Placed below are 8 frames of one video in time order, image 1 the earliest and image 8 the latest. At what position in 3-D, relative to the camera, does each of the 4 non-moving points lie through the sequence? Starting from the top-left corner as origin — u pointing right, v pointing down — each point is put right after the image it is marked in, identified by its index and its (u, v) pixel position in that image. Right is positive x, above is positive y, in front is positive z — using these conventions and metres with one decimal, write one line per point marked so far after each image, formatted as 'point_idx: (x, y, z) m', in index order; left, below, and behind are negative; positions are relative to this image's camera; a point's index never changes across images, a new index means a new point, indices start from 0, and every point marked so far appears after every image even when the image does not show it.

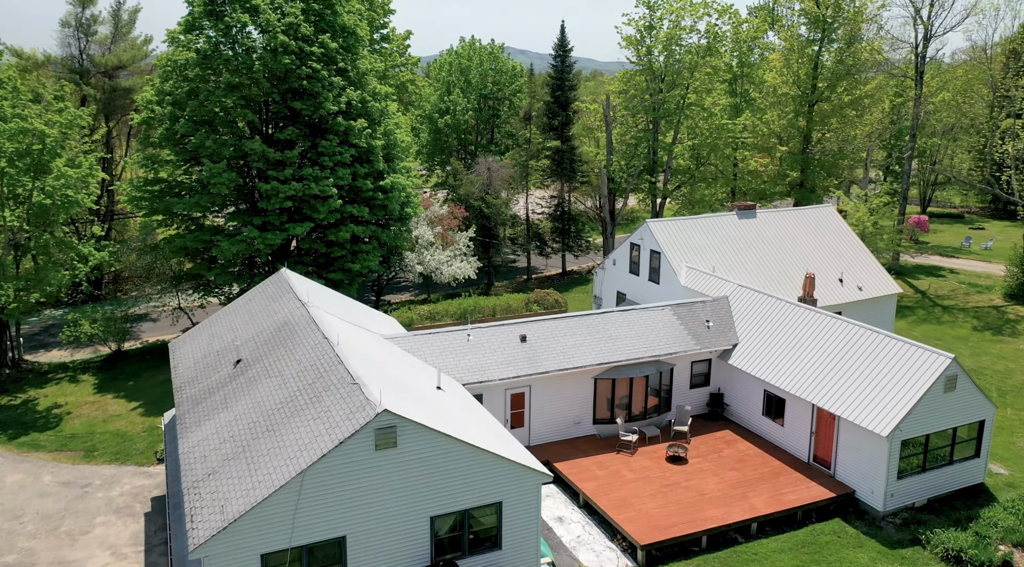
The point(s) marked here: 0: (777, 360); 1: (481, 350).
0: (+6.3, -1.8, +18.6) m
1: (-0.7, -1.6, +17.8) m
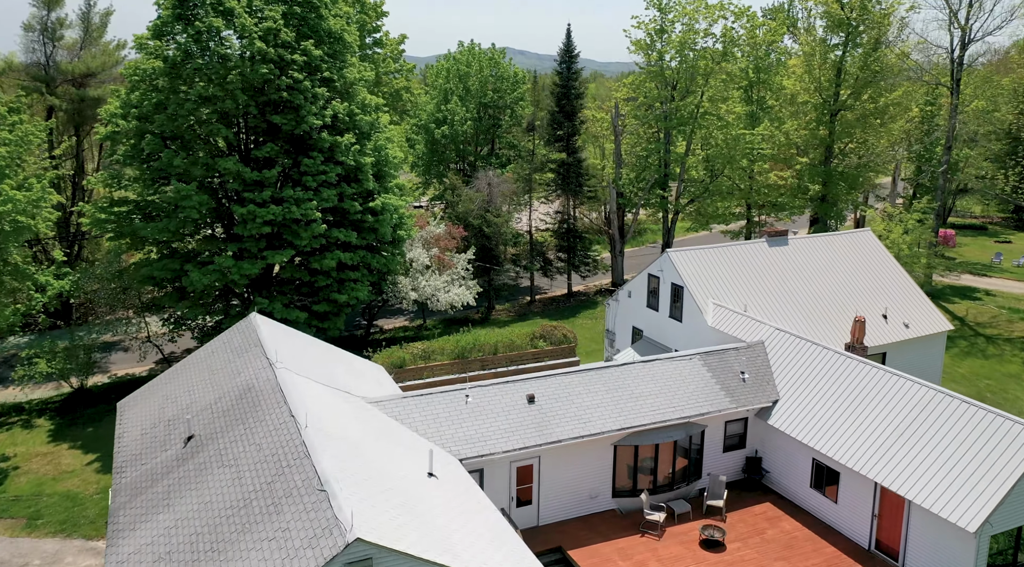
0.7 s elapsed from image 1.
0: (+6.4, -2.9, +15.9) m
1: (-0.6, -2.6, +15.1) m
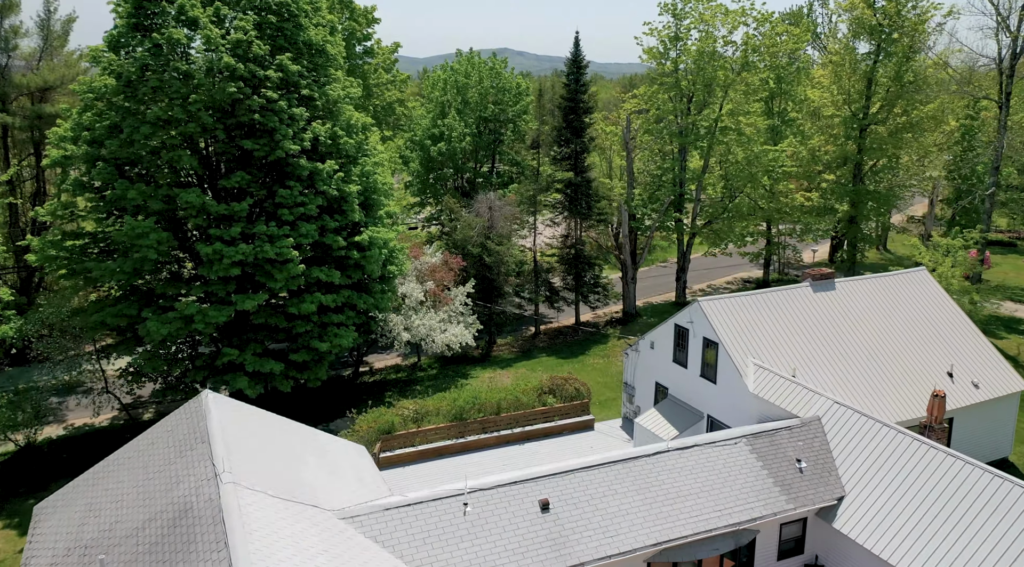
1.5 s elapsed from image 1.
0: (+6.6, -4.1, +12.9) m
1: (-0.4, -3.9, +12.1) m
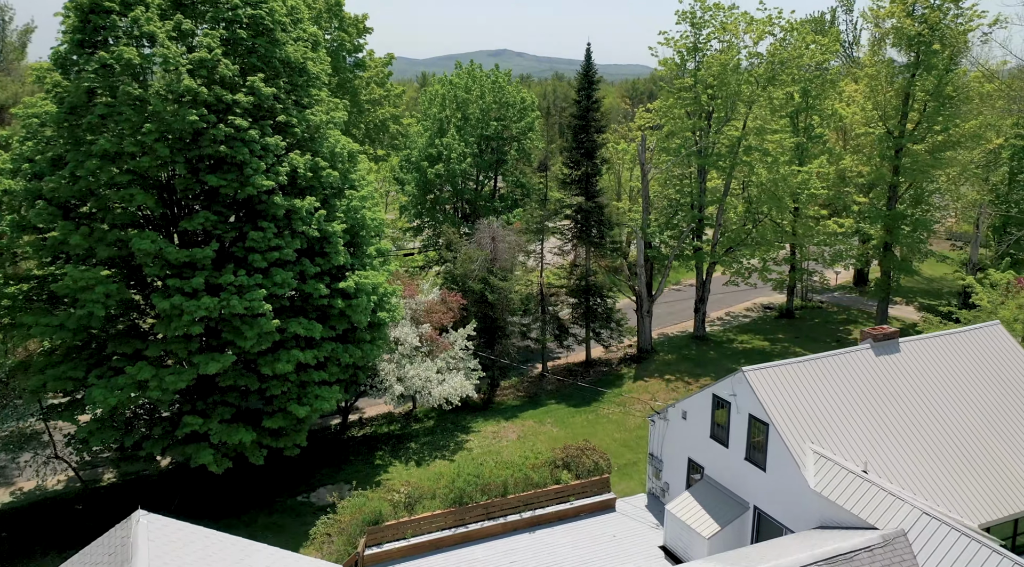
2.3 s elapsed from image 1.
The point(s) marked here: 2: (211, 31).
0: (+6.8, -5.5, +9.9) m
1: (-0.2, -5.2, +9.1) m
2: (-7.1, +6.0, +18.4) m
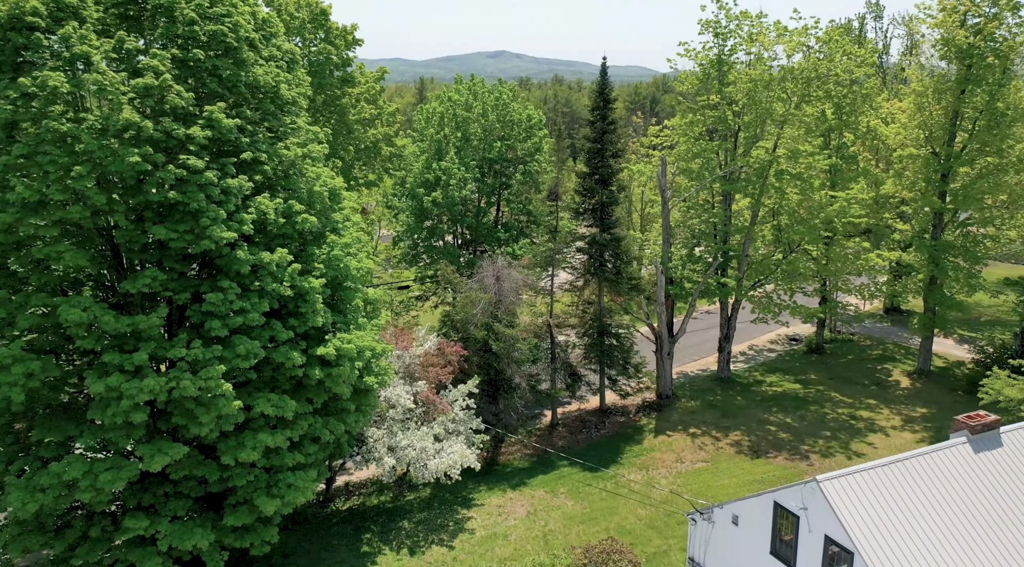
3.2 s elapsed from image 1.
0: (+7.0, -6.8, +6.8) m
1: (0.0, -6.6, +6.0) m
2: (-6.9, +4.6, +15.3) m
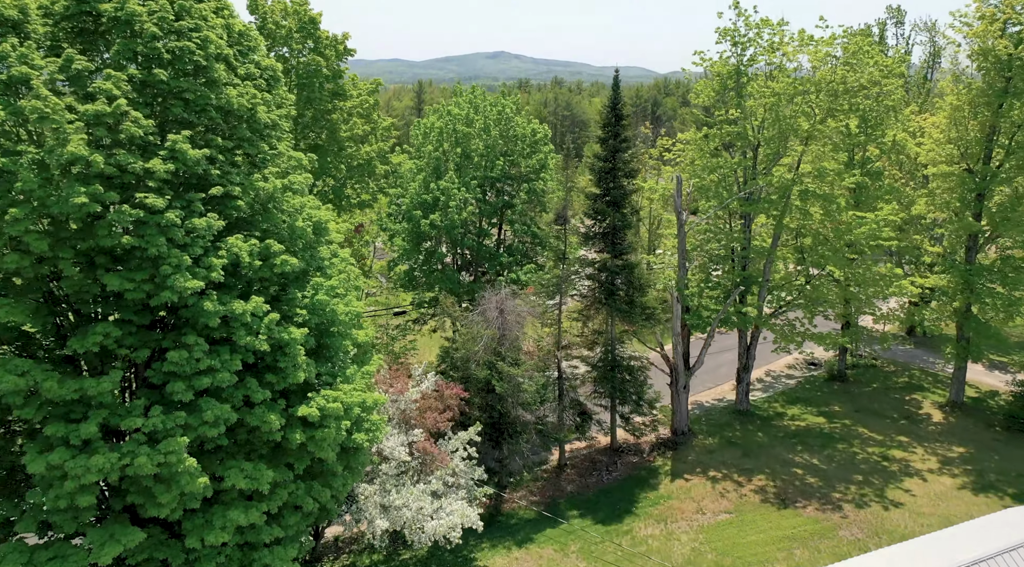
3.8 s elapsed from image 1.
0: (+7.2, -7.8, +4.7) m
1: (+0.2, -7.5, +3.9) m
2: (-6.7, +3.6, +13.2) m
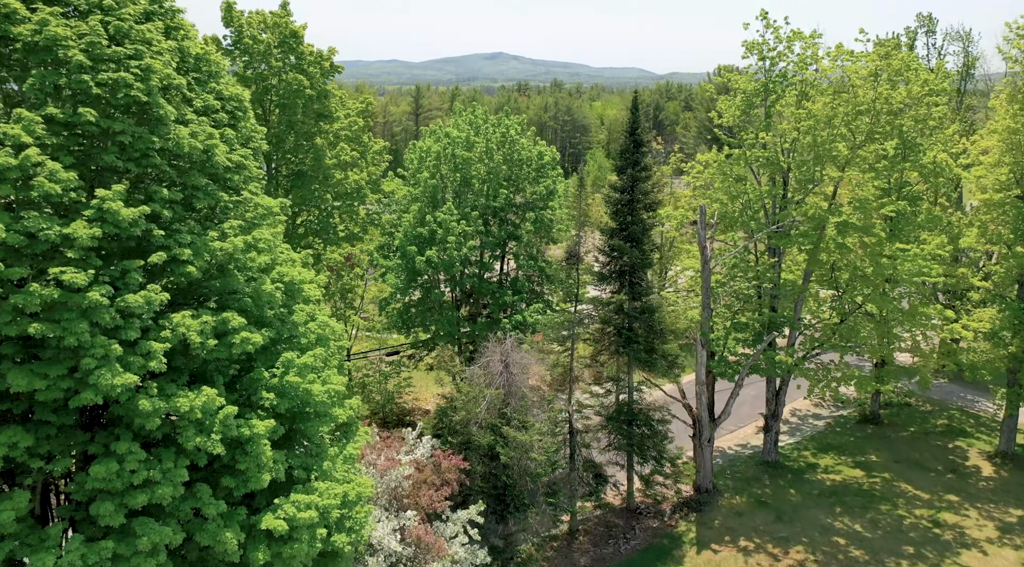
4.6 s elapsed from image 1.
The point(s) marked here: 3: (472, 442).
0: (+7.4, -9.0, +2.0) m
1: (+0.4, -8.8, +1.2) m
2: (-6.6, +2.3, +10.5) m
3: (-1.0, -3.9, +19.2) m
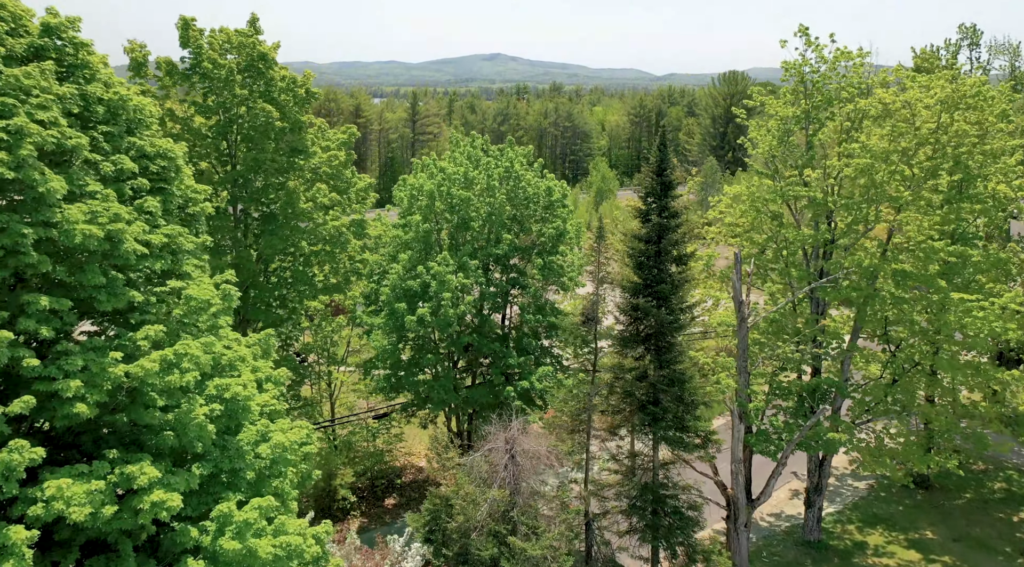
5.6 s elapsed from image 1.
0: (+7.6, -10.6, -1.3) m
1: (+0.6, -10.3, -2.1) m
2: (-6.4, +0.7, +7.2) m
3: (-0.8, -5.5, +15.9) m
